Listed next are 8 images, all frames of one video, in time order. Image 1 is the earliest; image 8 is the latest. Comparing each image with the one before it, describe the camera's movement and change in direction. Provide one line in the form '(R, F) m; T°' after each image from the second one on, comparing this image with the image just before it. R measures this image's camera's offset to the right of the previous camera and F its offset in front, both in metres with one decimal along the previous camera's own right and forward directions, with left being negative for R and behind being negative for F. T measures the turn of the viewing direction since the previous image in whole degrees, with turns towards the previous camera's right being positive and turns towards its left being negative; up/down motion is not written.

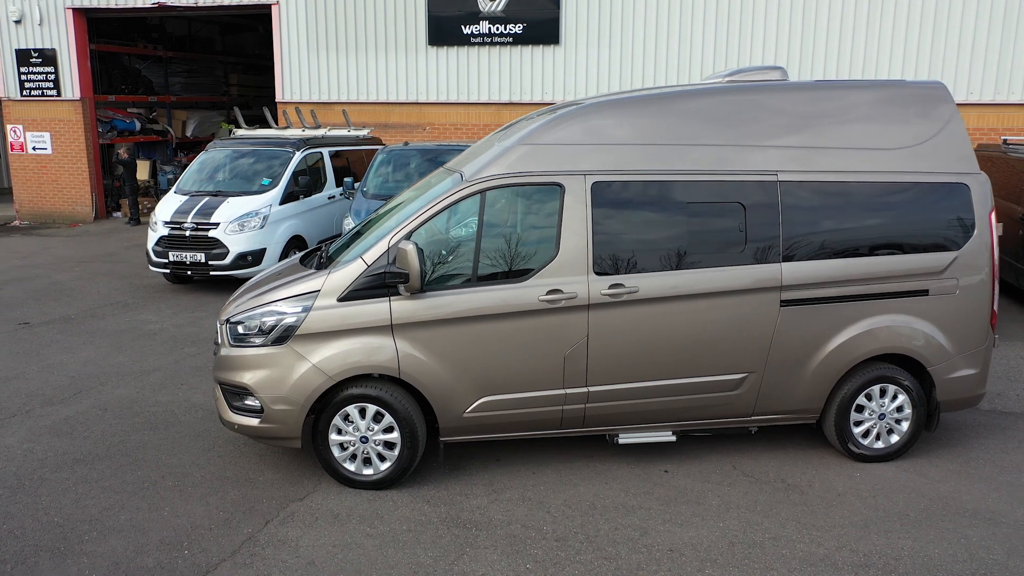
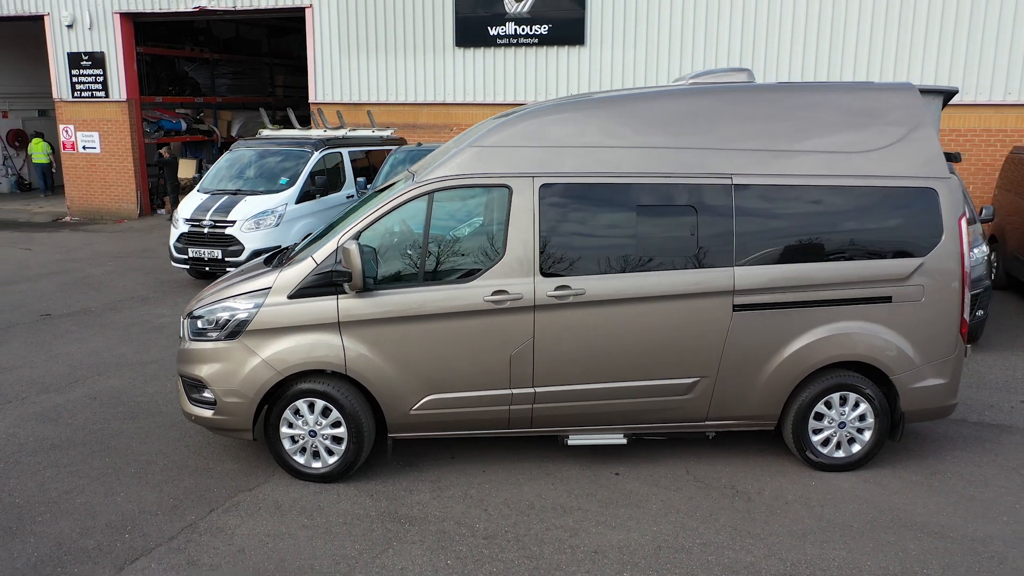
(+0.6, 0.0) m; -4°
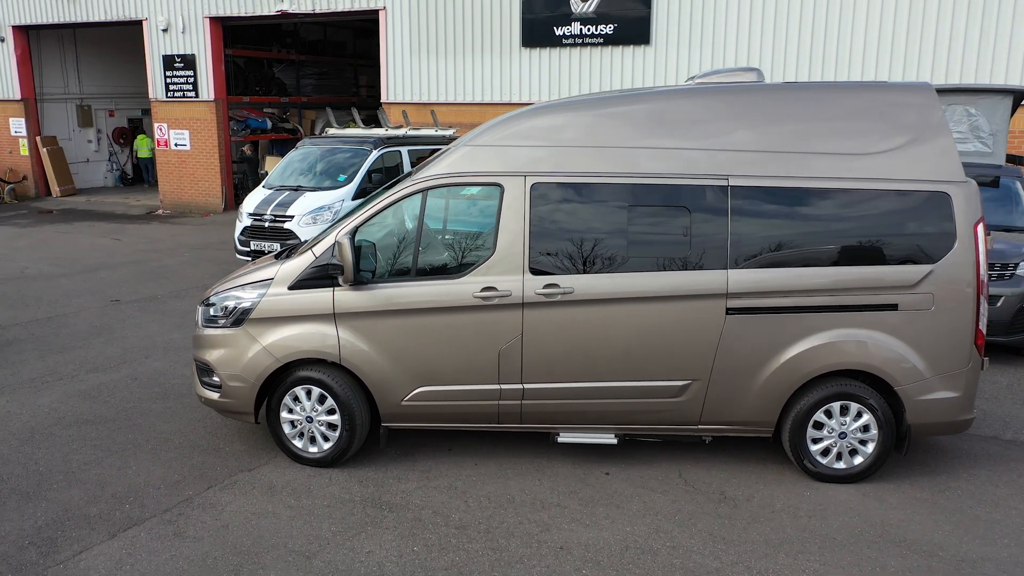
(+0.6, 0.0) m; -6°
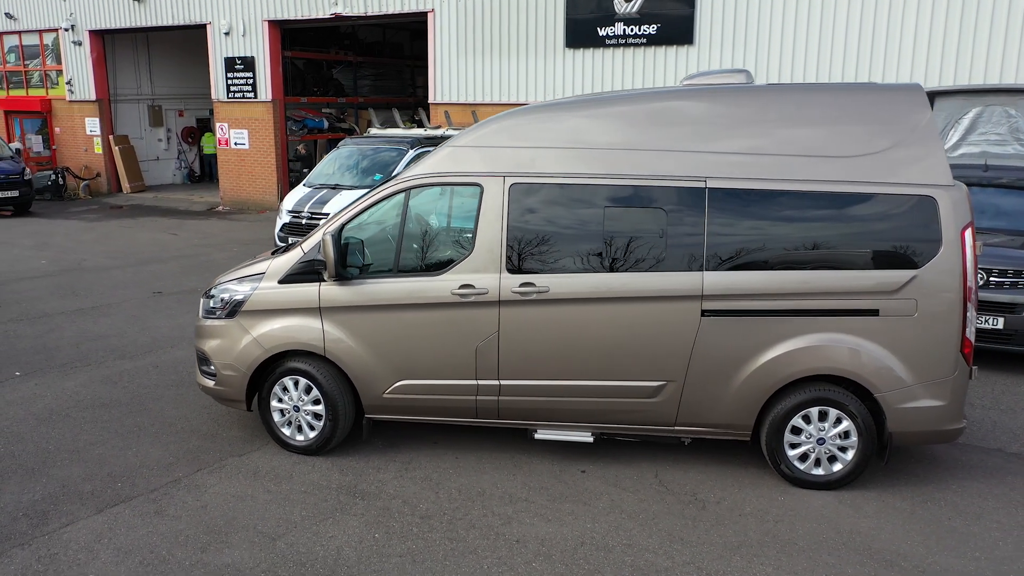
(+0.5, -0.1) m; -5°
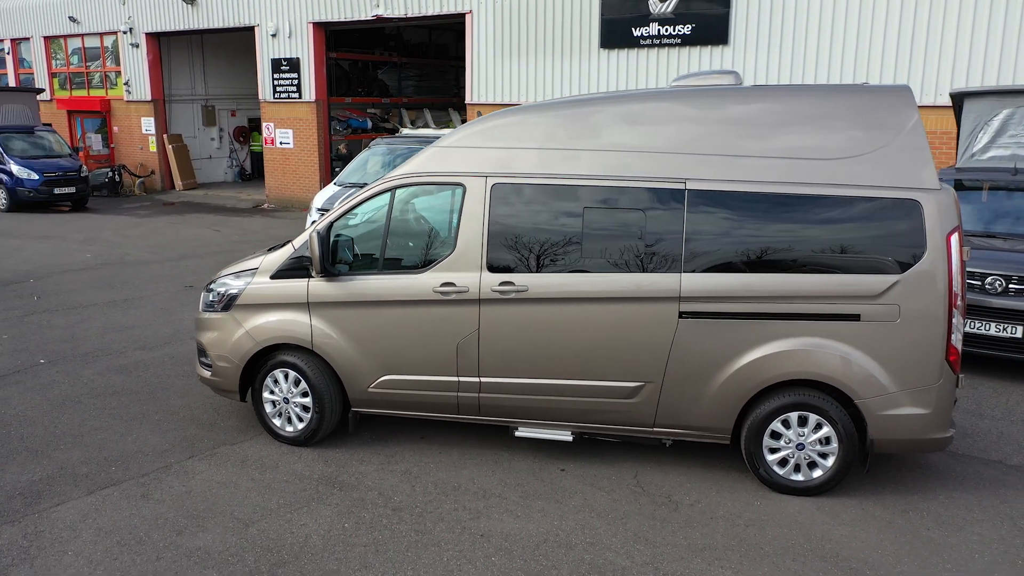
(+0.4, 0.0) m; -4°
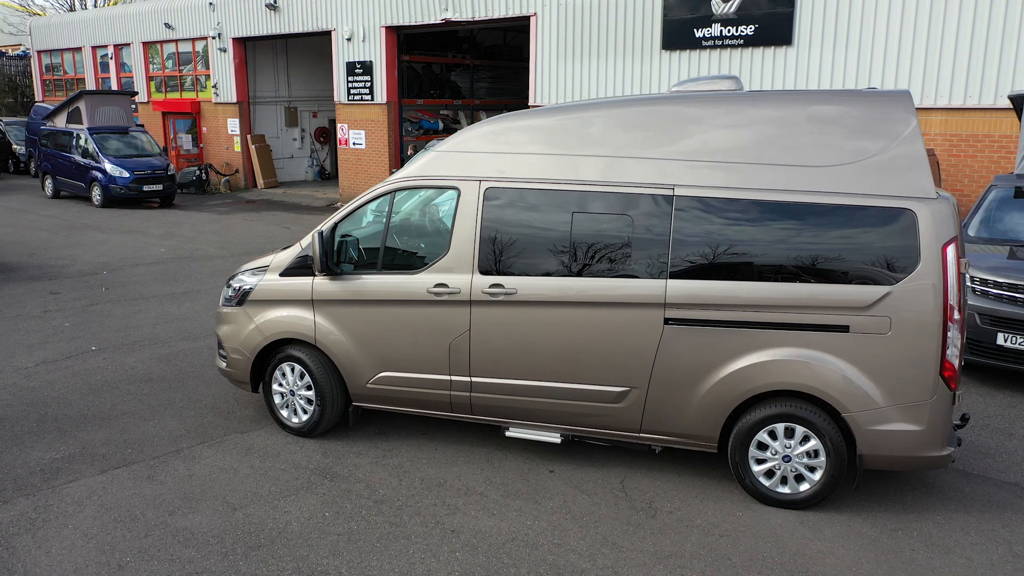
(+0.5, -0.1) m; -6°
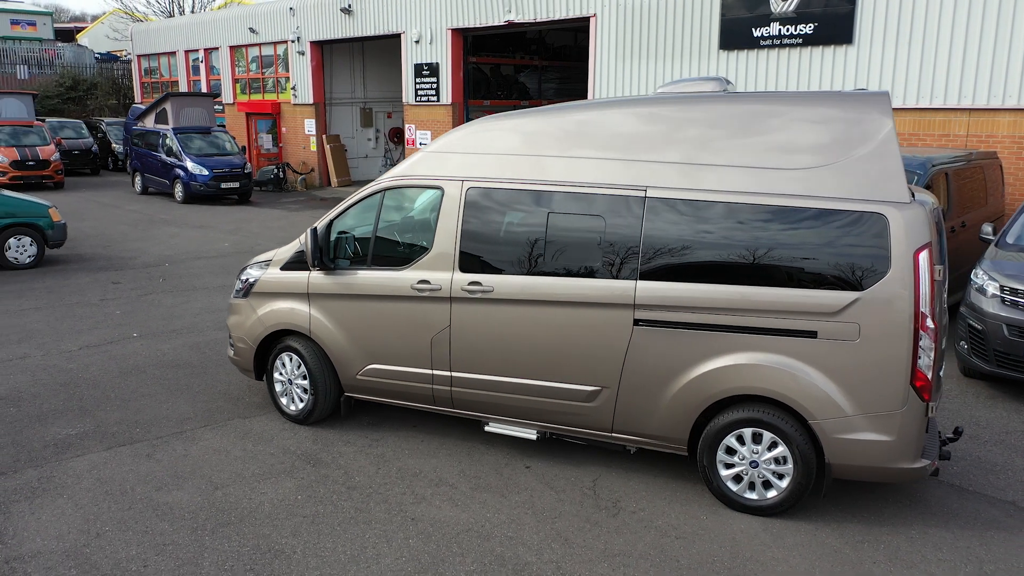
(+0.6, -0.1) m; -6°
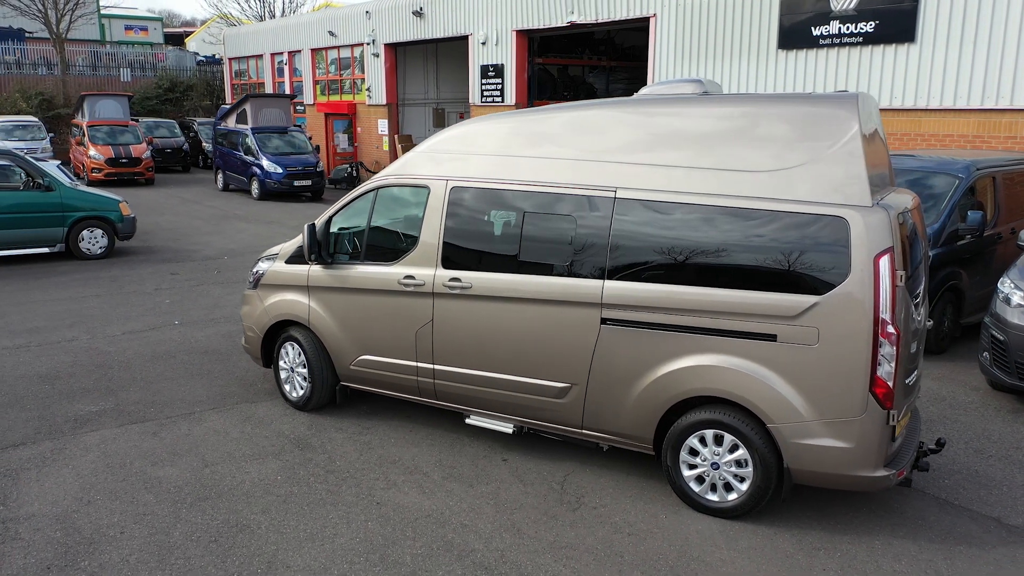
(+0.6, -0.1) m; -6°
